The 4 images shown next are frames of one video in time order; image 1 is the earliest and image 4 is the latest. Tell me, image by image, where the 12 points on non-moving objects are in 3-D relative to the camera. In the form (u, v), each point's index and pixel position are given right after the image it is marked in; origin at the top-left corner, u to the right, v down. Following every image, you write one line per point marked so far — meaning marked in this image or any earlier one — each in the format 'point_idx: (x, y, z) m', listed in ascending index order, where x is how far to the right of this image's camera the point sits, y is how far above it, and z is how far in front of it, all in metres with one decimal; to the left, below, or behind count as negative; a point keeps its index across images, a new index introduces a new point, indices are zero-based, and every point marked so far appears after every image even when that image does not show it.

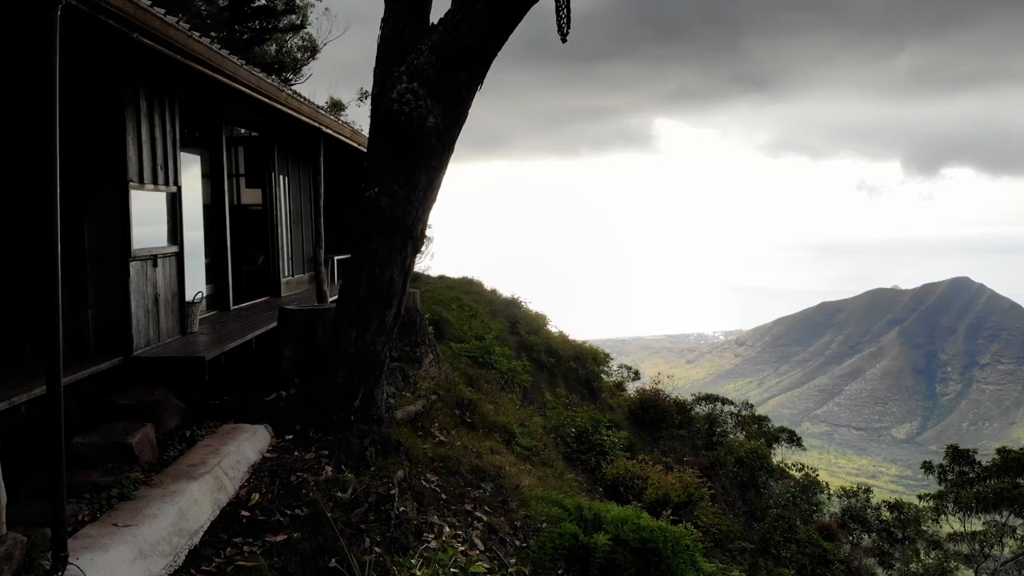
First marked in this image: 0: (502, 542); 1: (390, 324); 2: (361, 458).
0: (-0.1, -1.6, +4.9) m
1: (-0.7, -0.2, +4.8) m
2: (-0.9, -1.0, +4.6) m
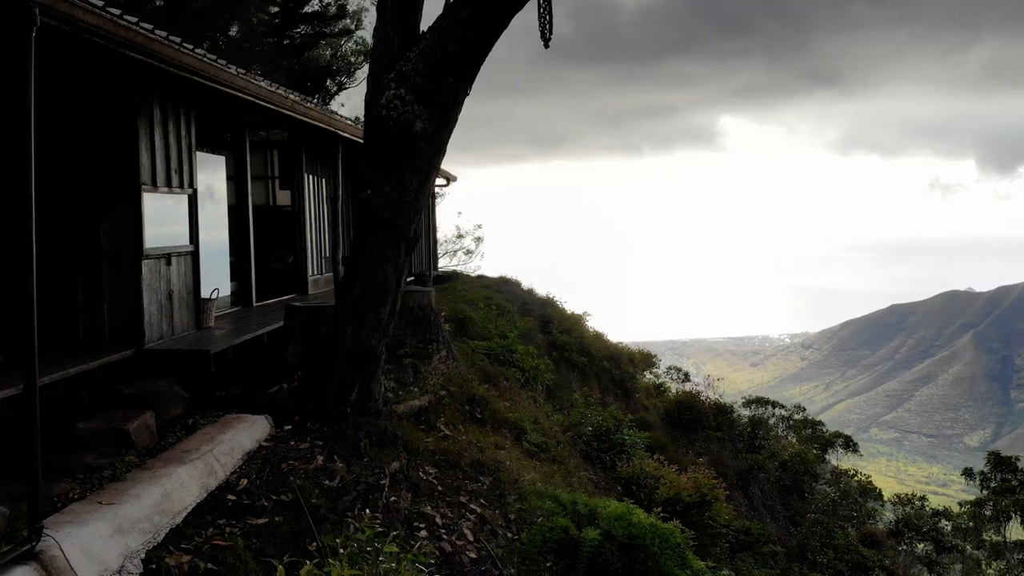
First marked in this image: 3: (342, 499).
0: (-0.1, -1.5, +5.0) m
1: (-0.8, -0.2, +5.0) m
2: (-0.9, -1.0, +4.8) m
3: (-0.9, -1.1, +4.3) m
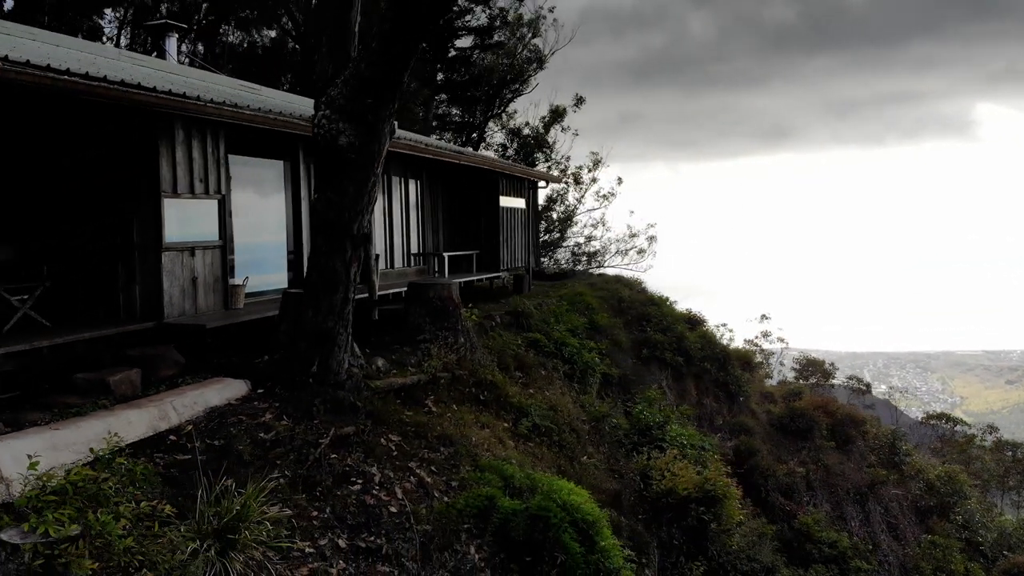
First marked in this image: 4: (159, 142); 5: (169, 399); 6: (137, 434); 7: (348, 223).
0: (-0.6, -1.5, +5.7) m
1: (-1.3, -0.1, +5.8) m
2: (-1.5, -0.9, +5.7) m
3: (-1.6, -1.1, +5.2) m
4: (-2.6, +1.1, +5.9) m
5: (-2.3, -0.7, +5.3) m
6: (-2.3, -0.9, +4.8) m
7: (-1.2, +0.5, +5.6) m
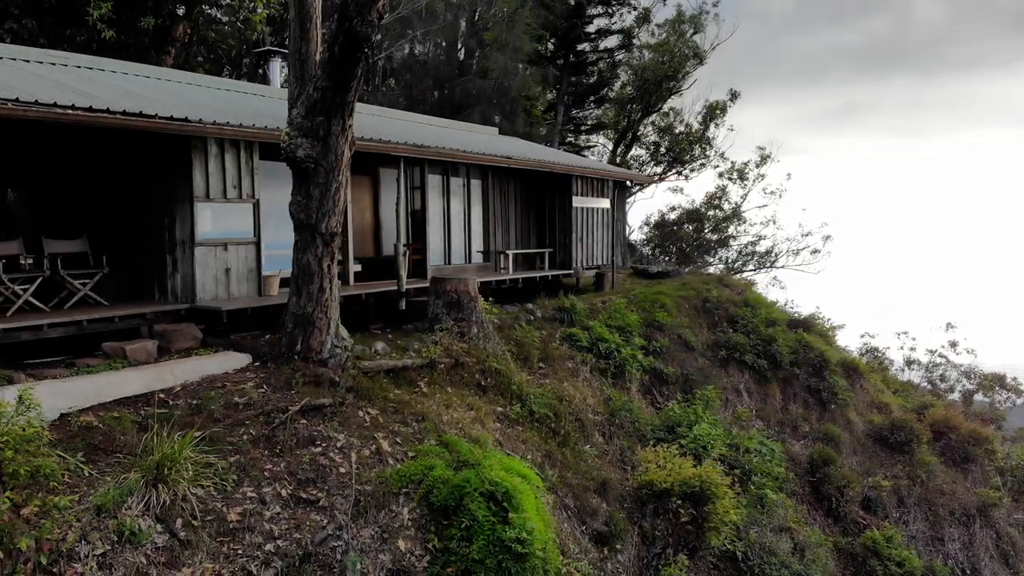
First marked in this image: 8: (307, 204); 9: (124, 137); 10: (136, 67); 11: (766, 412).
0: (-1.1, -1.4, +6.6) m
1: (-1.6, 0.0, +6.8) m
2: (-1.9, -0.8, +6.8) m
3: (-2.1, -1.0, +6.3) m
4: (-2.9, +1.2, +7.2) m
5: (-2.8, -0.6, +6.5) m
6: (-2.9, -0.8, +6.1) m
7: (-1.6, +0.5, +6.5) m
8: (-1.7, +0.7, +6.4) m
9: (-3.5, +1.4, +7.3) m
10: (-3.9, +2.3, +8.3) m
11: (+4.0, -1.8, +12.3) m
